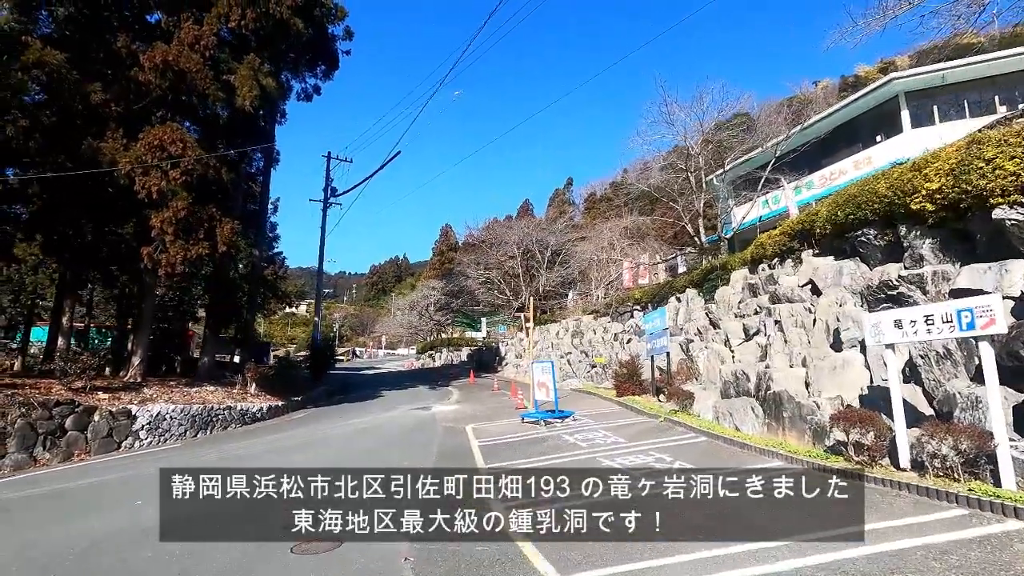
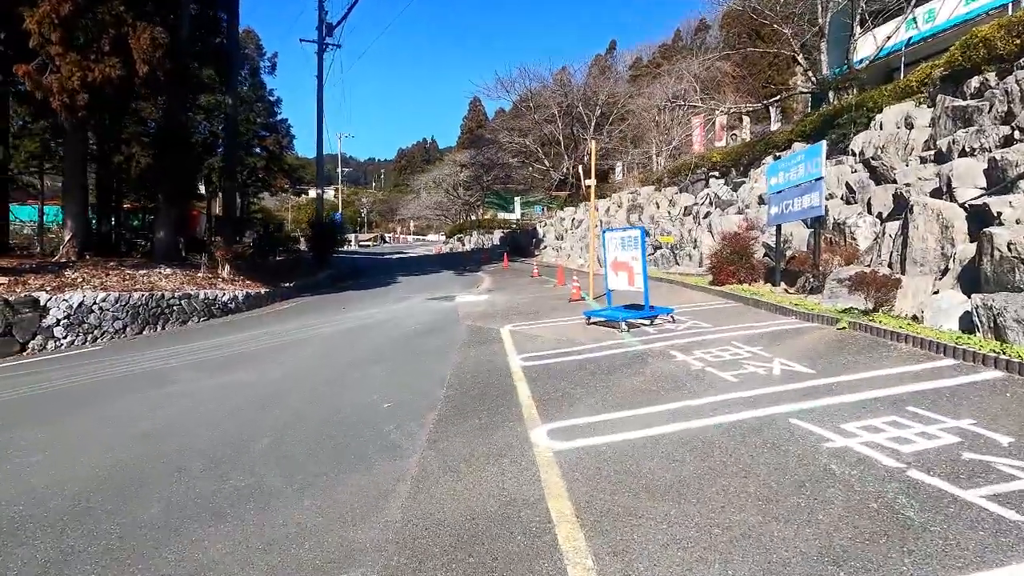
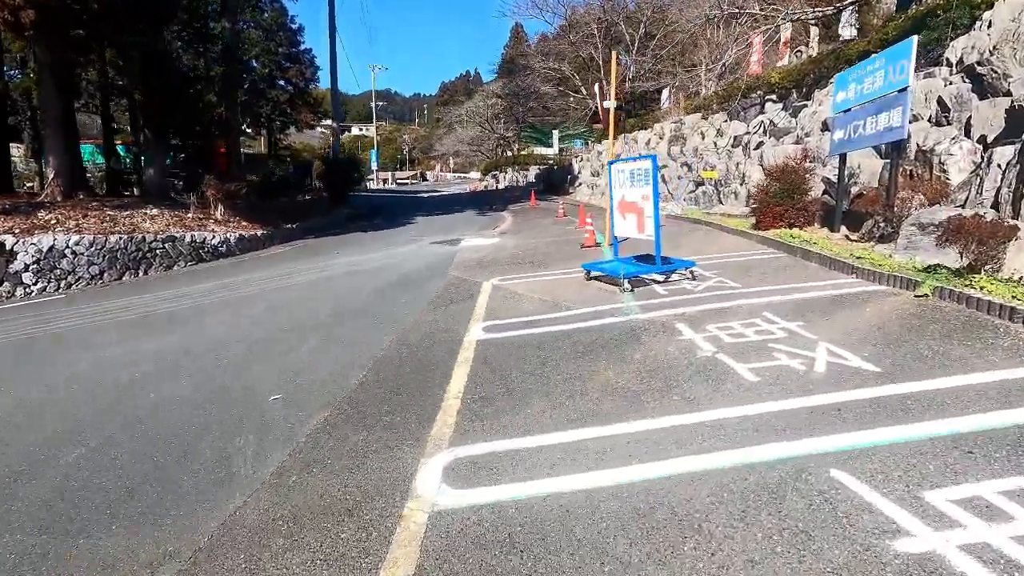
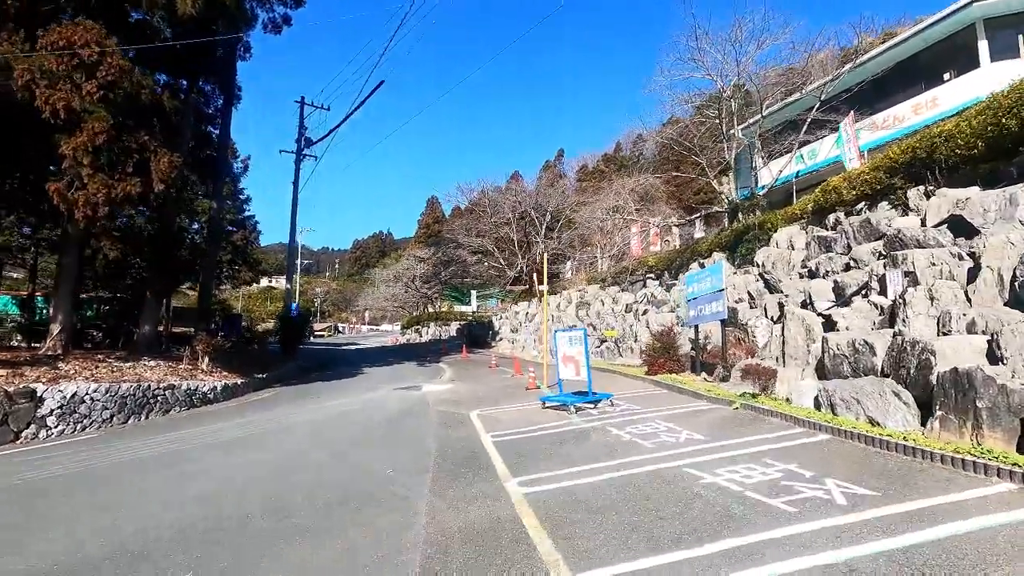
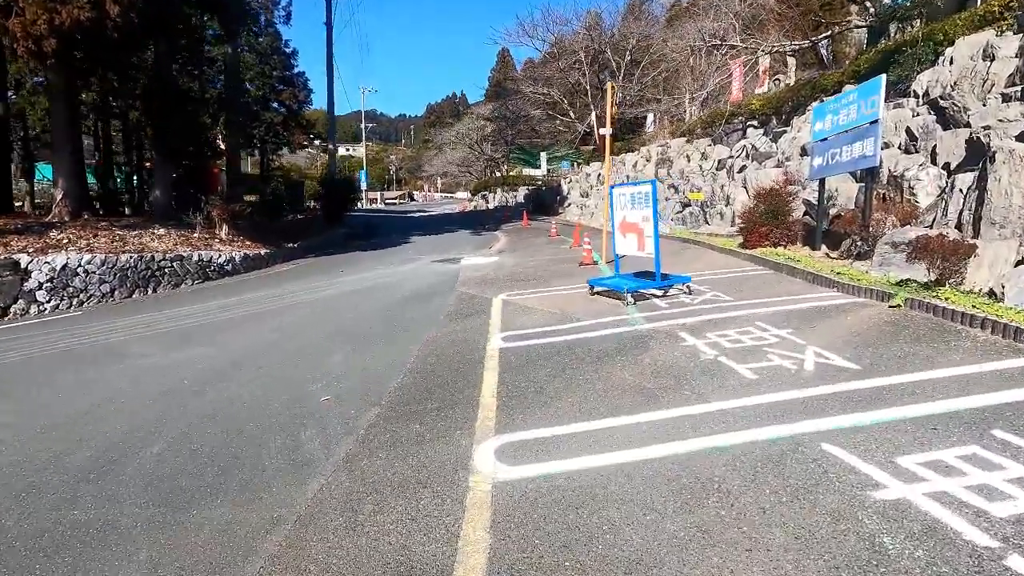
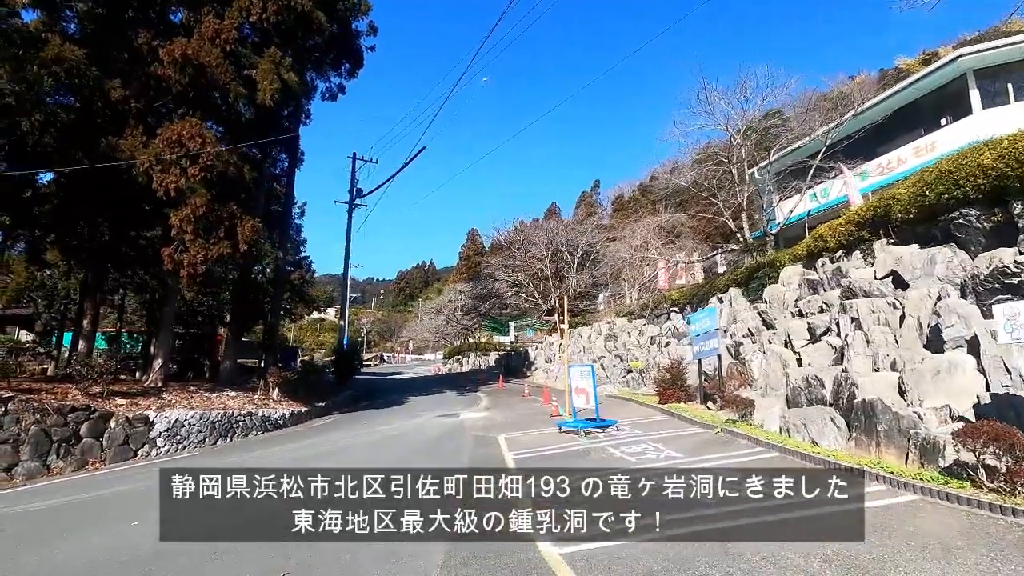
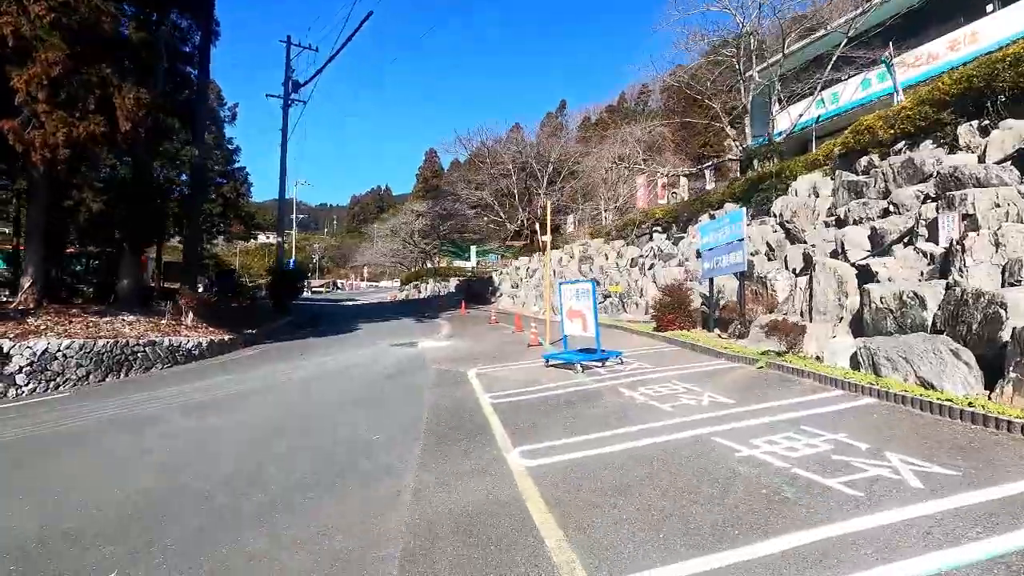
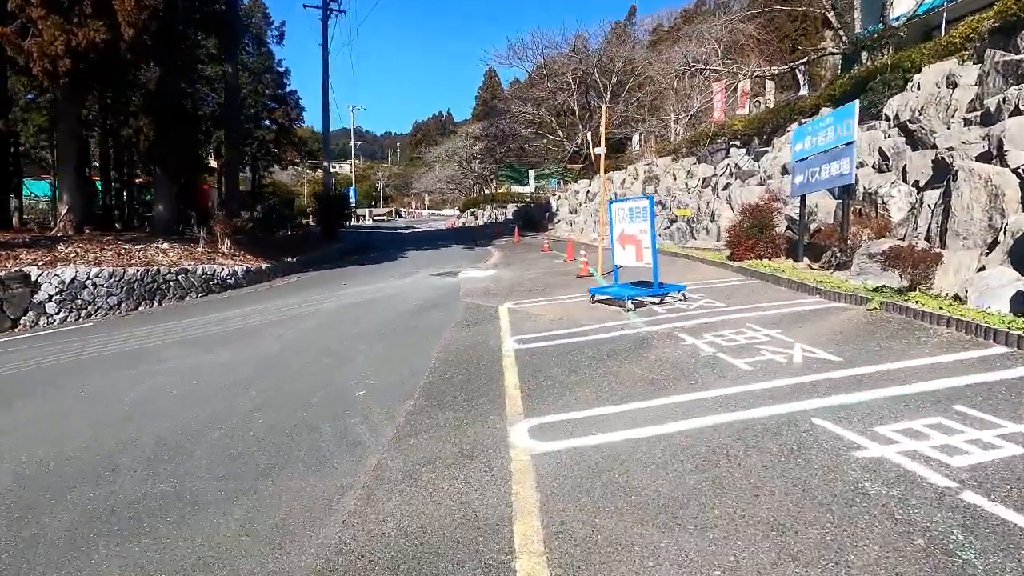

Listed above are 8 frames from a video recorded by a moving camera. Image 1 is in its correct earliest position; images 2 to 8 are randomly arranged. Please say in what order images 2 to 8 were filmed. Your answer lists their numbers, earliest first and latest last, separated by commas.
6, 4, 7, 2, 8, 5, 3
